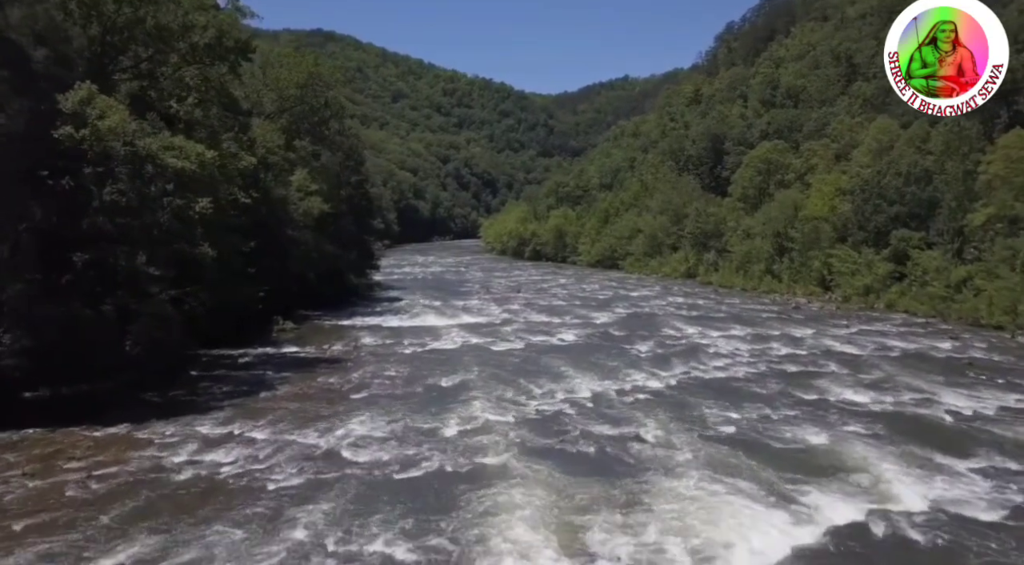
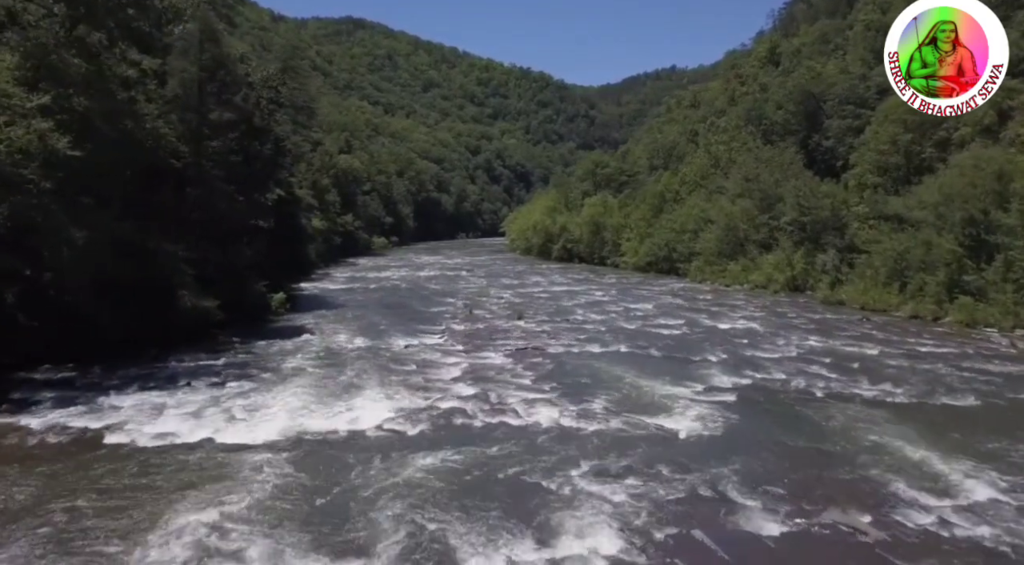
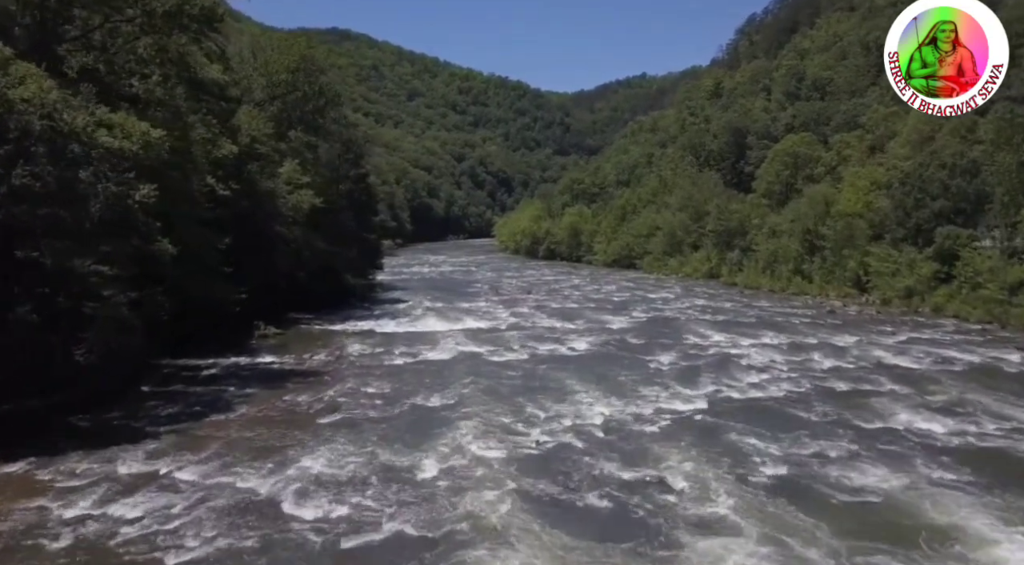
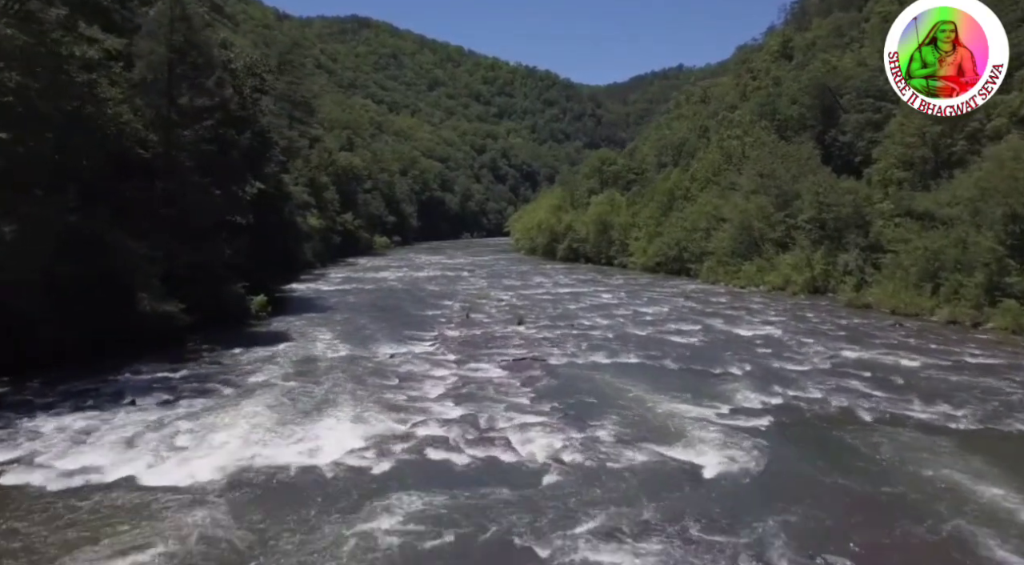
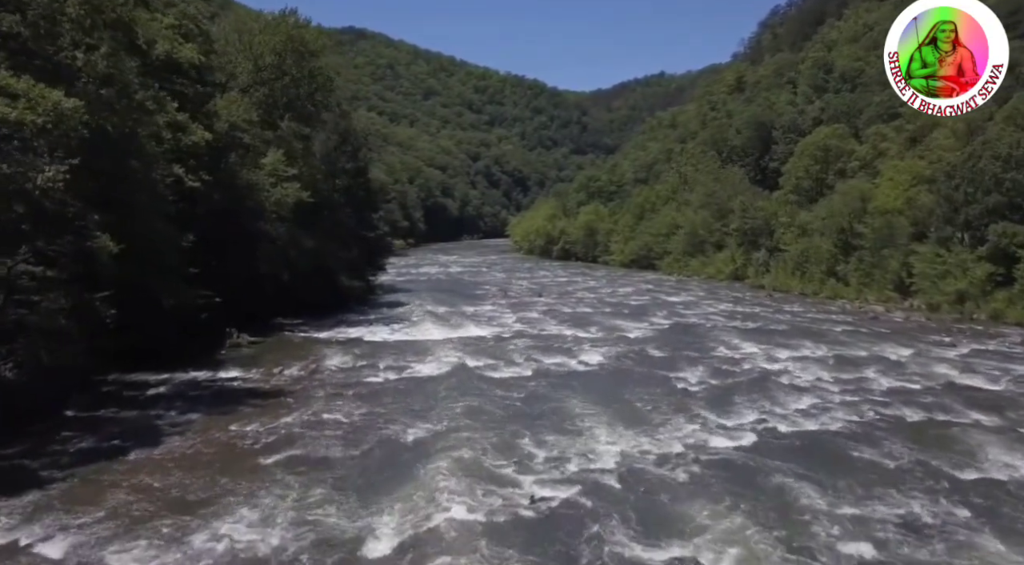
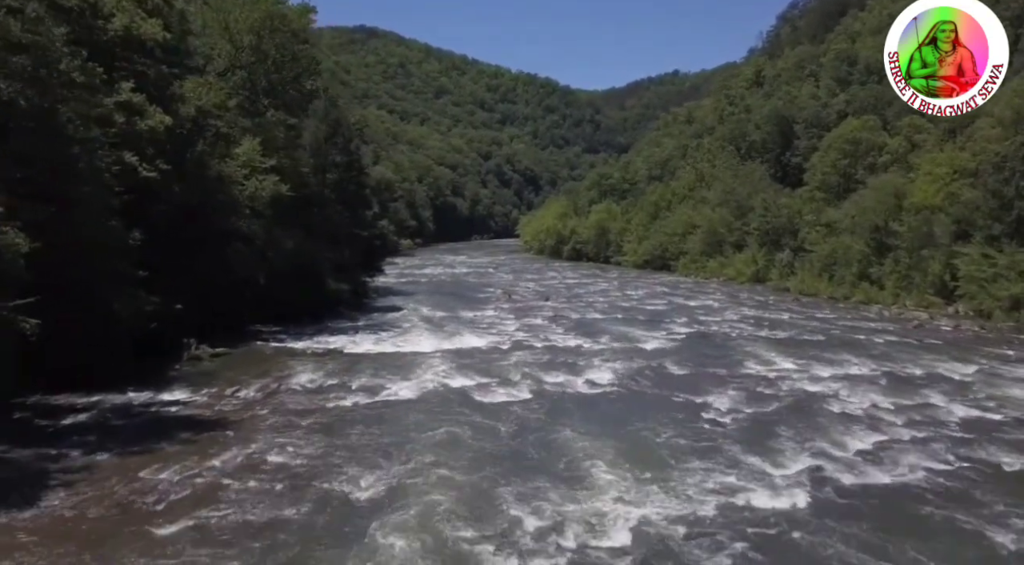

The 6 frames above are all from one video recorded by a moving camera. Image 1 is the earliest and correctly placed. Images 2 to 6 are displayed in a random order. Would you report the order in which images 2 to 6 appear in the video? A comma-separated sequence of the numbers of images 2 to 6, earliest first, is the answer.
3, 5, 6, 2, 4
